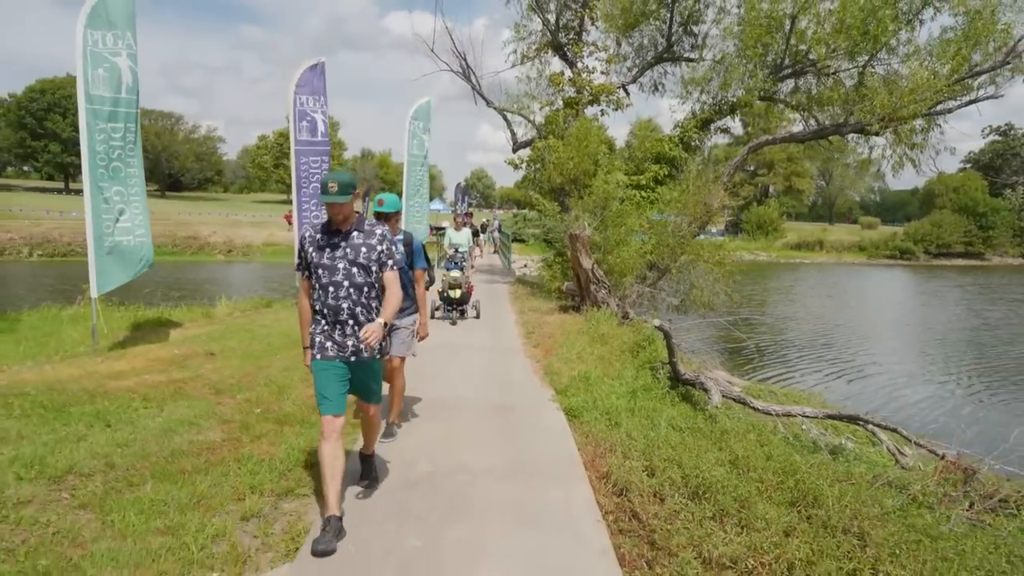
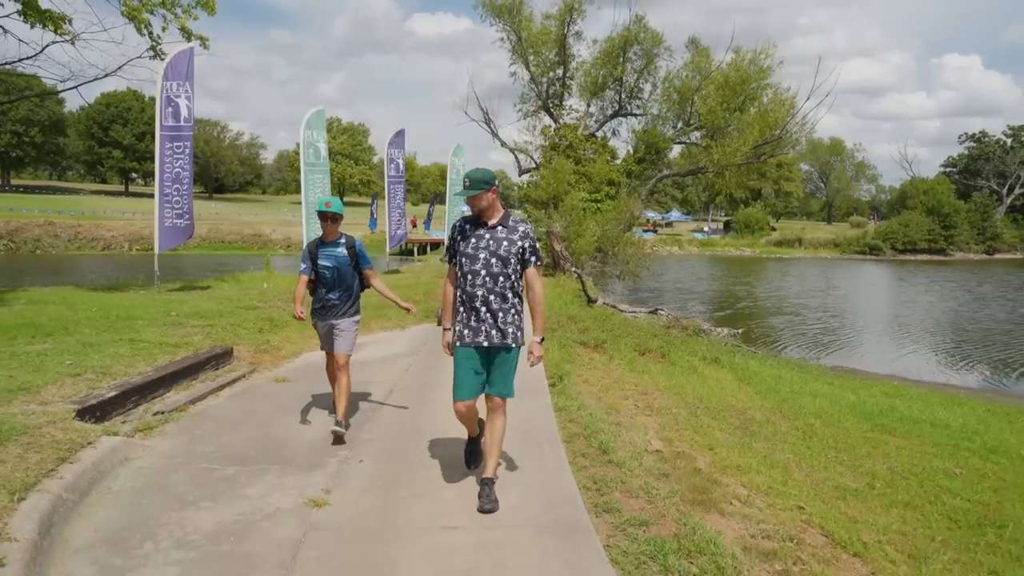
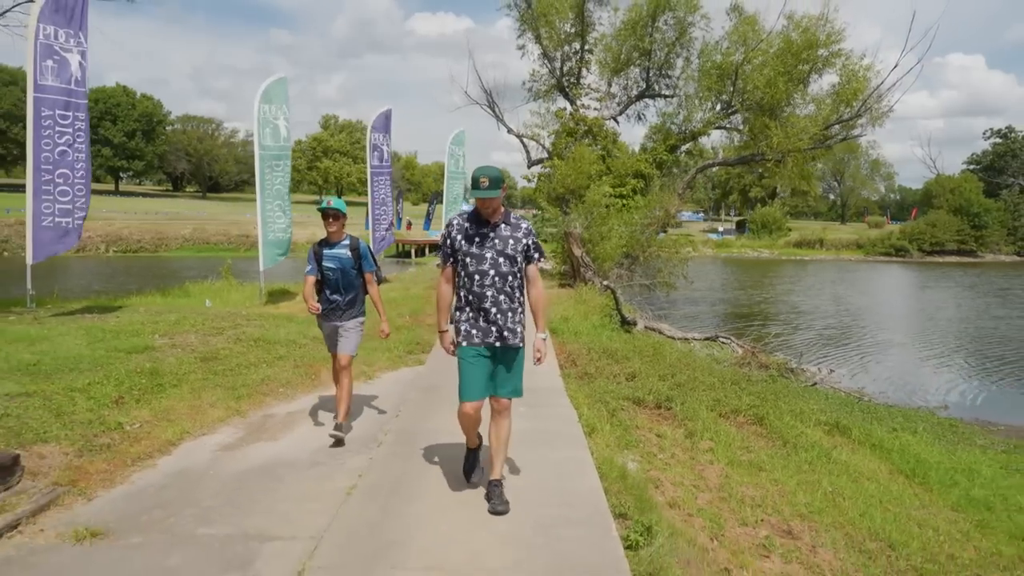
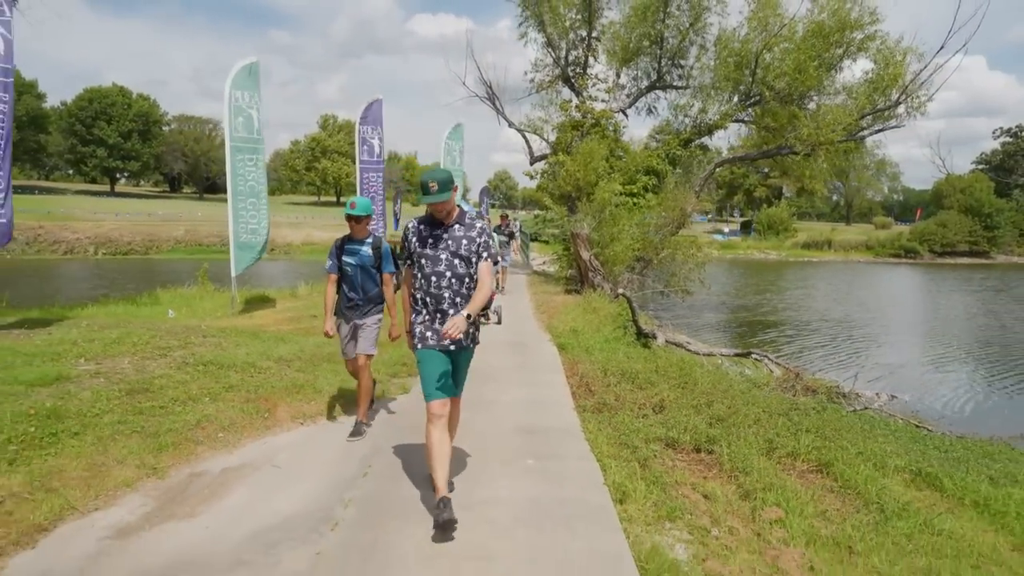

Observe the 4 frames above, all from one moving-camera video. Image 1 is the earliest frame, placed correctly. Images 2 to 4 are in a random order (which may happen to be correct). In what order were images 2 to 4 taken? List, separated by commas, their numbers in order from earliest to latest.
4, 3, 2
